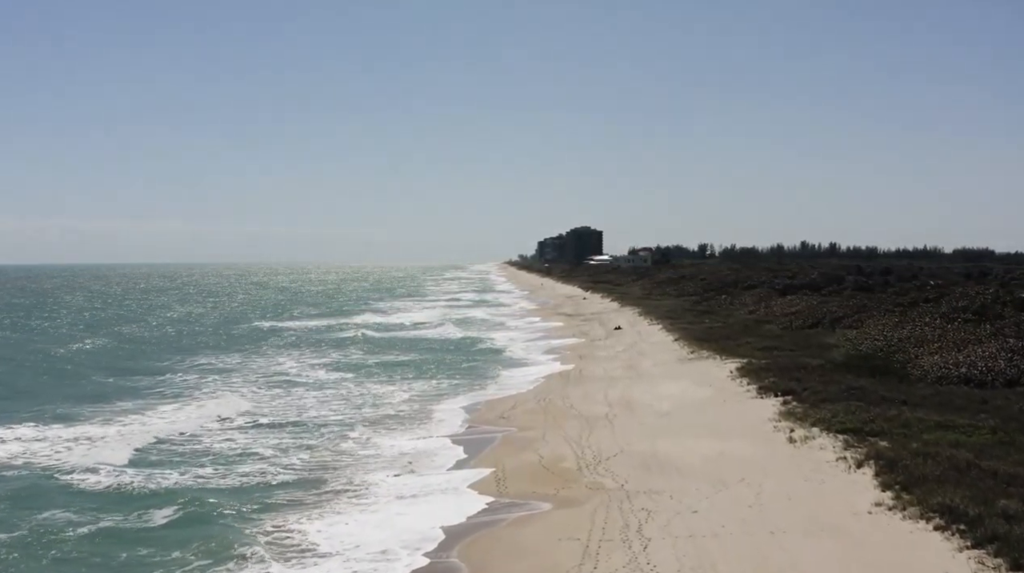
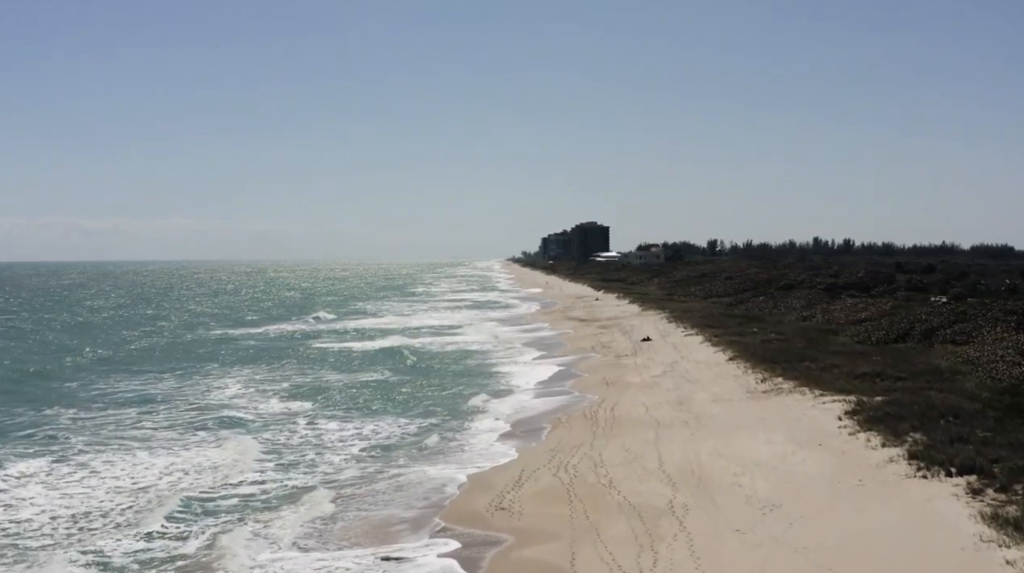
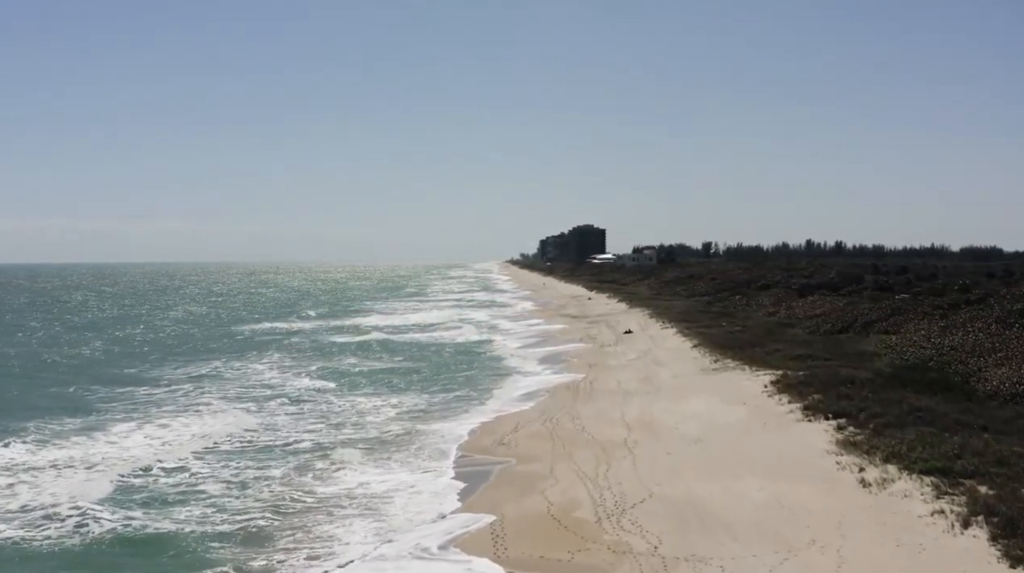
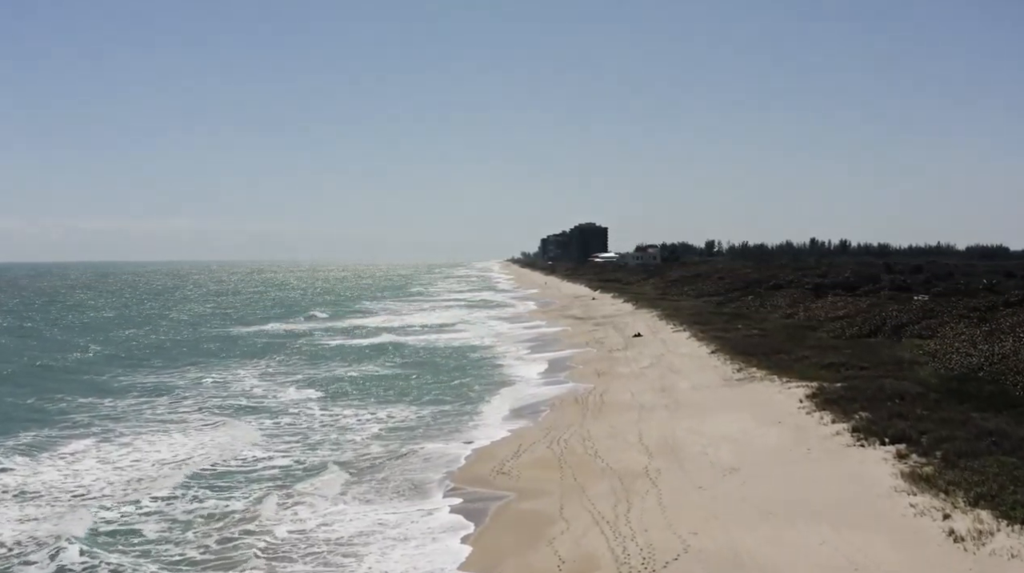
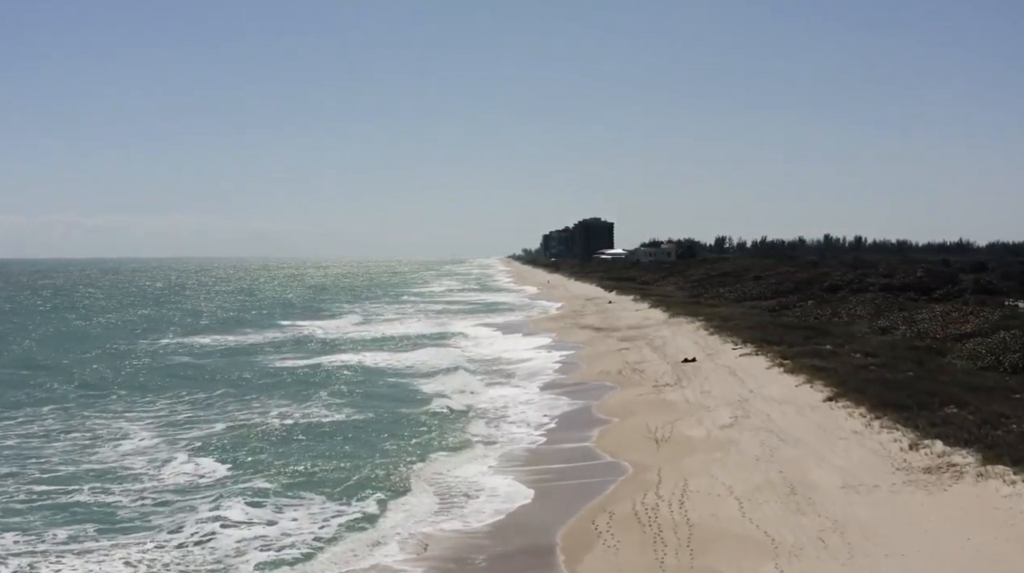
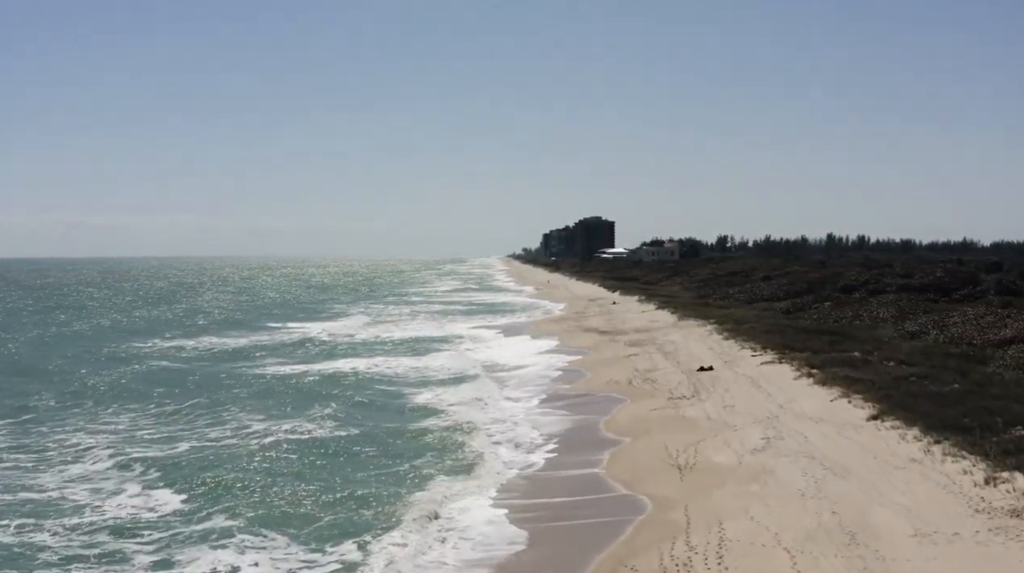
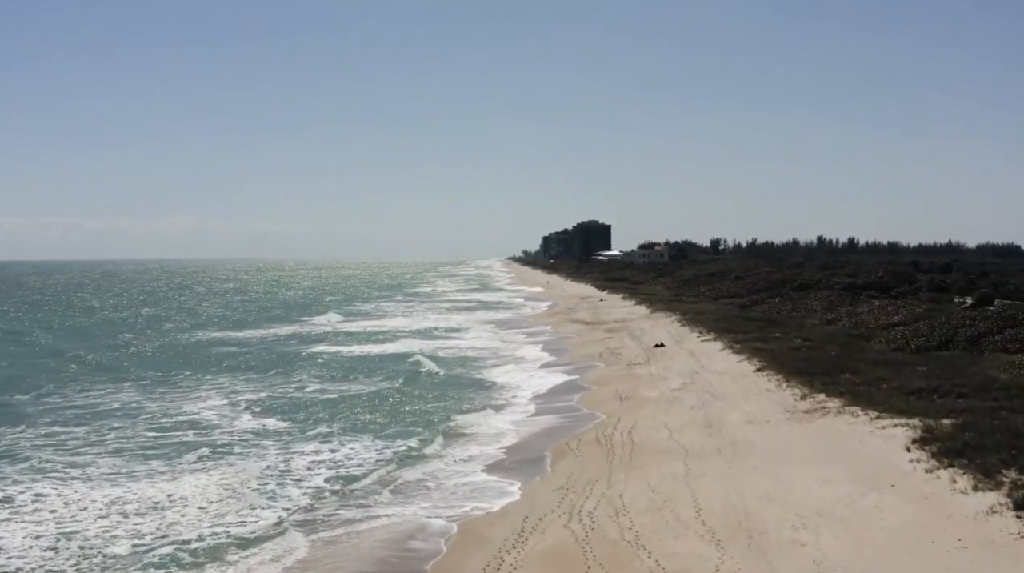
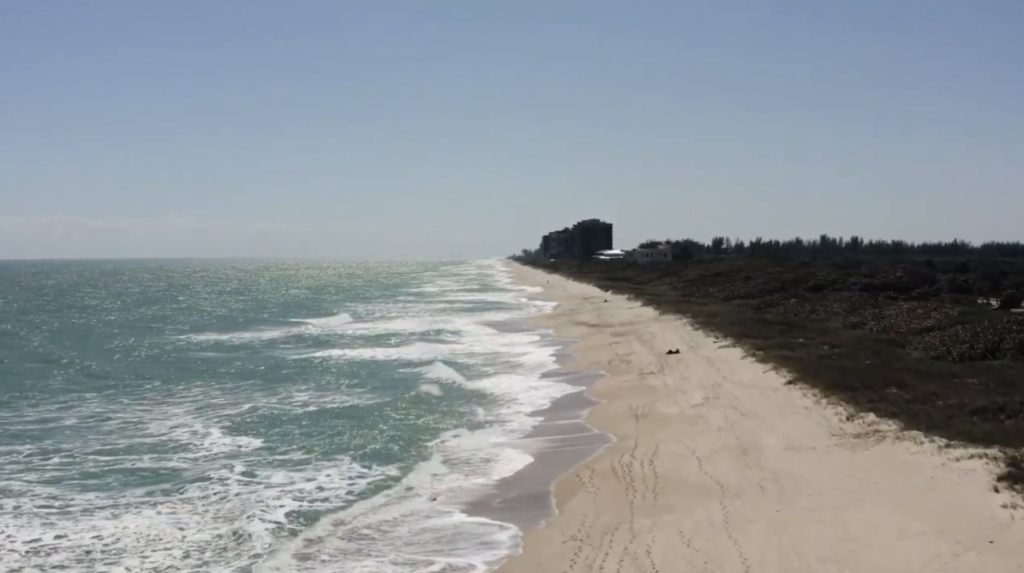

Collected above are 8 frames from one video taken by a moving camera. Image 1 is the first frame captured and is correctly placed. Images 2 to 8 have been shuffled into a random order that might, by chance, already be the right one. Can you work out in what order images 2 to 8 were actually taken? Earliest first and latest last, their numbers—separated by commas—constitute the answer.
3, 4, 2, 7, 8, 5, 6
